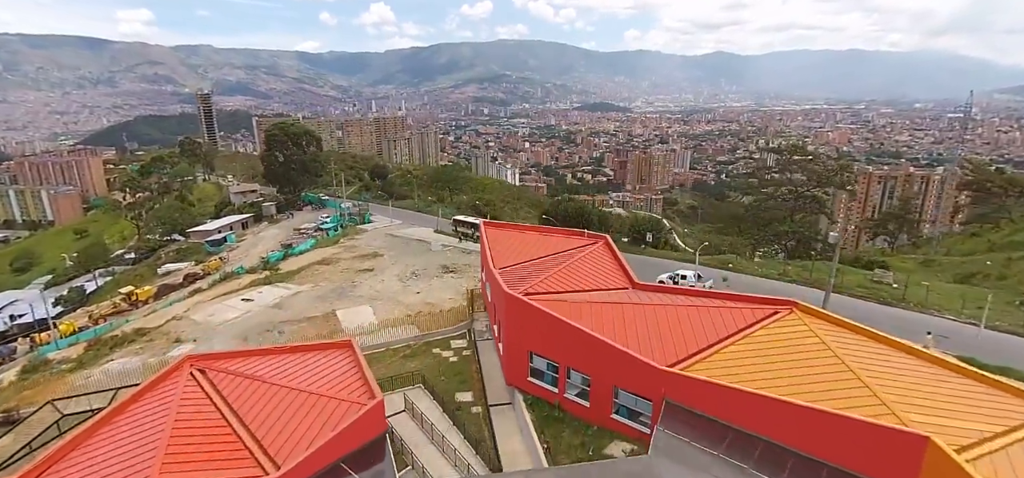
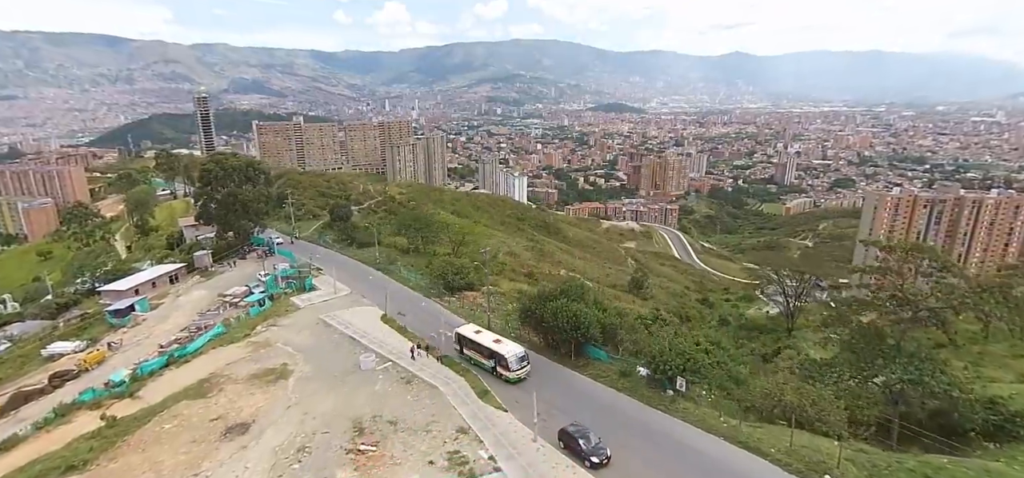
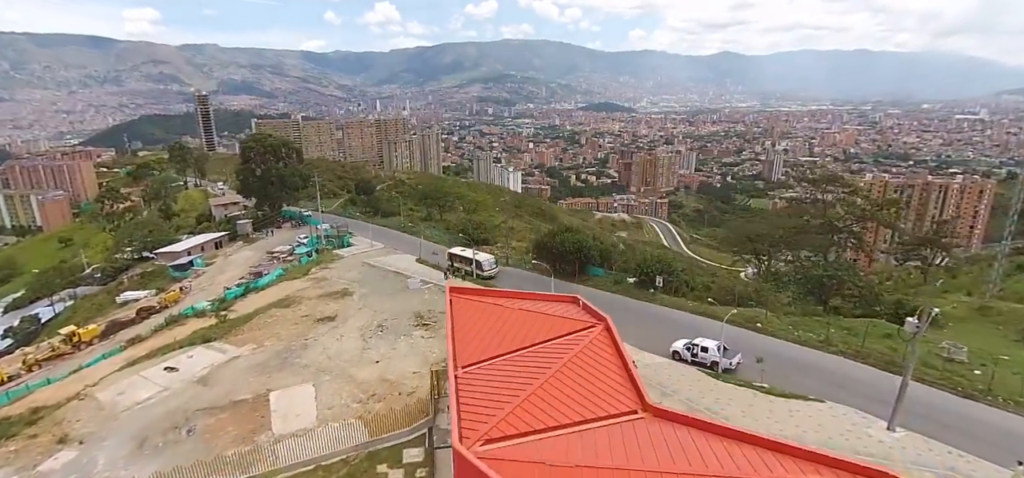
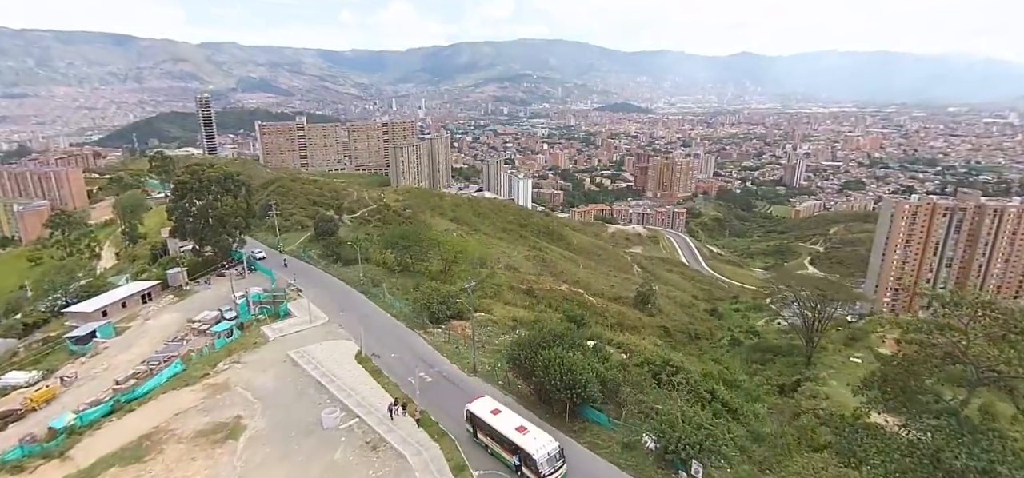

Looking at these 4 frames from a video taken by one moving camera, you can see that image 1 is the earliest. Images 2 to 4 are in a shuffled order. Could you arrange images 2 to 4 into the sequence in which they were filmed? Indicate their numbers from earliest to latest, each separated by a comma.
3, 2, 4
